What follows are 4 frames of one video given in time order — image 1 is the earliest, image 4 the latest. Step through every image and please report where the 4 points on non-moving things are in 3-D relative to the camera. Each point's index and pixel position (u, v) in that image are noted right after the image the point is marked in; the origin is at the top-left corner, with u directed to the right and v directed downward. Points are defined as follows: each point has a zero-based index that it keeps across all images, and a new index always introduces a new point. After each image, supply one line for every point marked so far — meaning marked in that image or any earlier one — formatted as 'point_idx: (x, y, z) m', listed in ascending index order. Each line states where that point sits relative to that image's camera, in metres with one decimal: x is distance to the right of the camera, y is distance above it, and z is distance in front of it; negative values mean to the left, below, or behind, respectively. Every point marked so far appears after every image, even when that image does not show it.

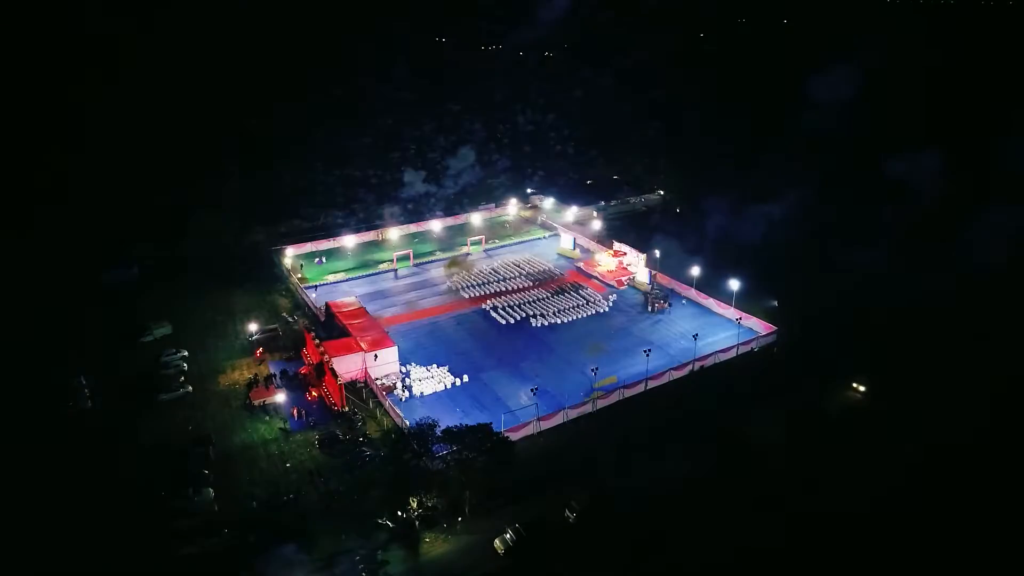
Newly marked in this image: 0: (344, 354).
0: (-5.0, -1.9, +19.4) m
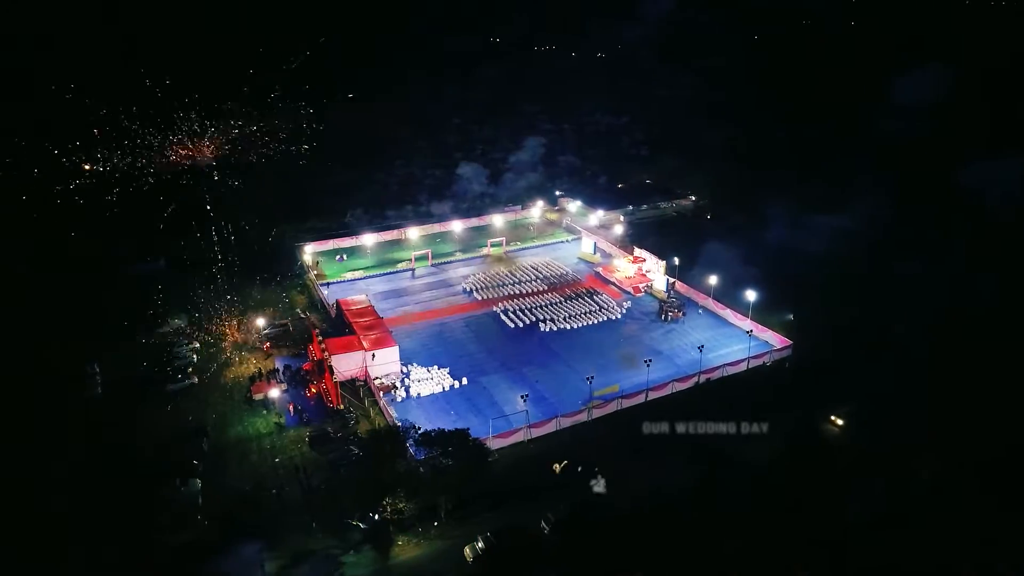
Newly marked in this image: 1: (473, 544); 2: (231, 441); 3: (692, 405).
0: (-5.0, -1.9, +19.6) m
1: (-0.8, -5.2, +13.5) m
2: (-7.2, -4.0, +17.0) m
3: (+5.4, -3.2, +18.9) m
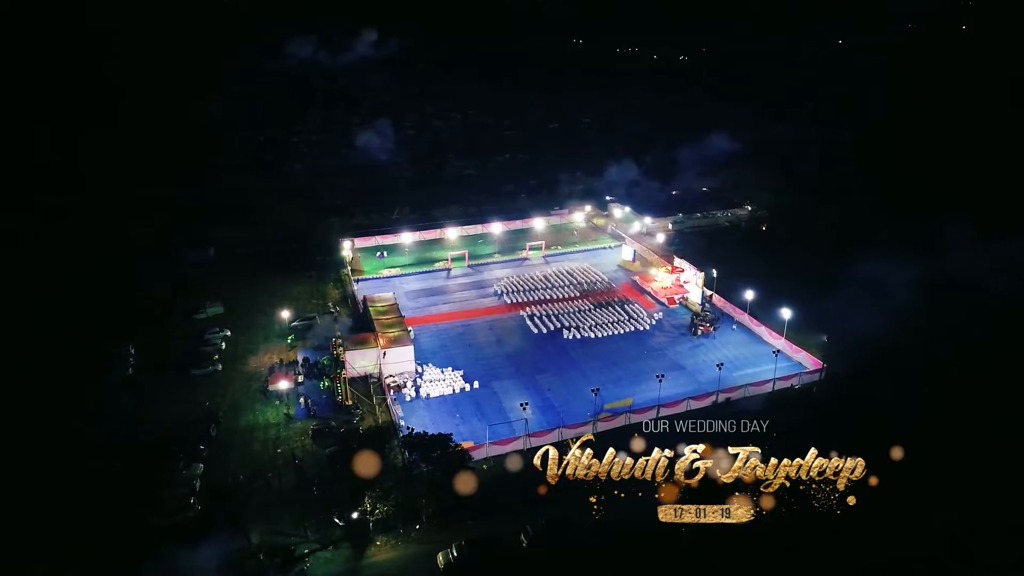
0: (-4.7, -1.8, +19.9) m
1: (-1.3, -5.3, +13.4) m
2: (-7.3, -3.8, +17.5) m
3: (+5.5, -3.7, +18.1) m
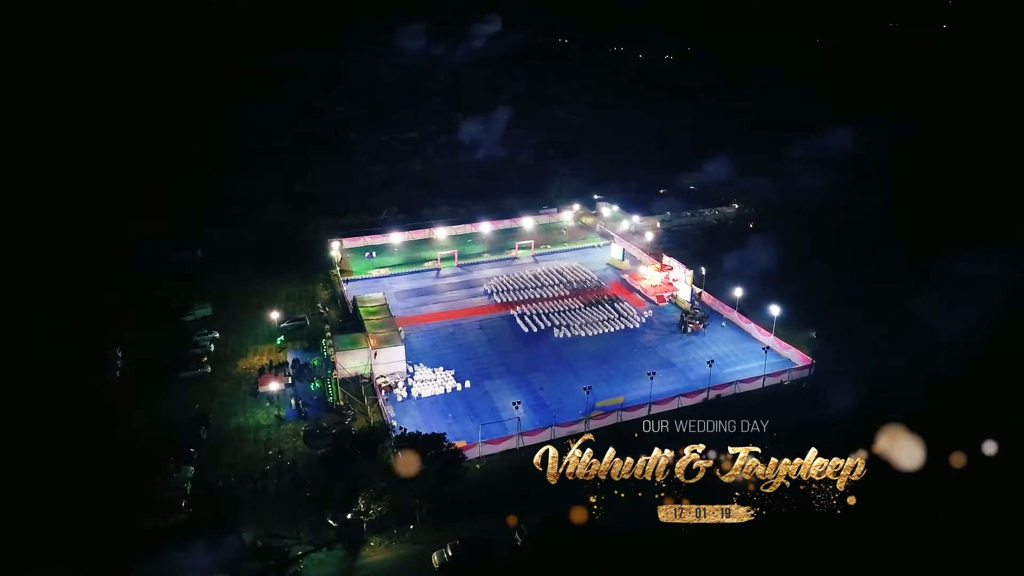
0: (-4.9, -1.8, +19.8) m
1: (-1.4, -5.3, +13.3) m
2: (-7.5, -3.8, +17.4) m
3: (+5.3, -3.6, +18.2) m
